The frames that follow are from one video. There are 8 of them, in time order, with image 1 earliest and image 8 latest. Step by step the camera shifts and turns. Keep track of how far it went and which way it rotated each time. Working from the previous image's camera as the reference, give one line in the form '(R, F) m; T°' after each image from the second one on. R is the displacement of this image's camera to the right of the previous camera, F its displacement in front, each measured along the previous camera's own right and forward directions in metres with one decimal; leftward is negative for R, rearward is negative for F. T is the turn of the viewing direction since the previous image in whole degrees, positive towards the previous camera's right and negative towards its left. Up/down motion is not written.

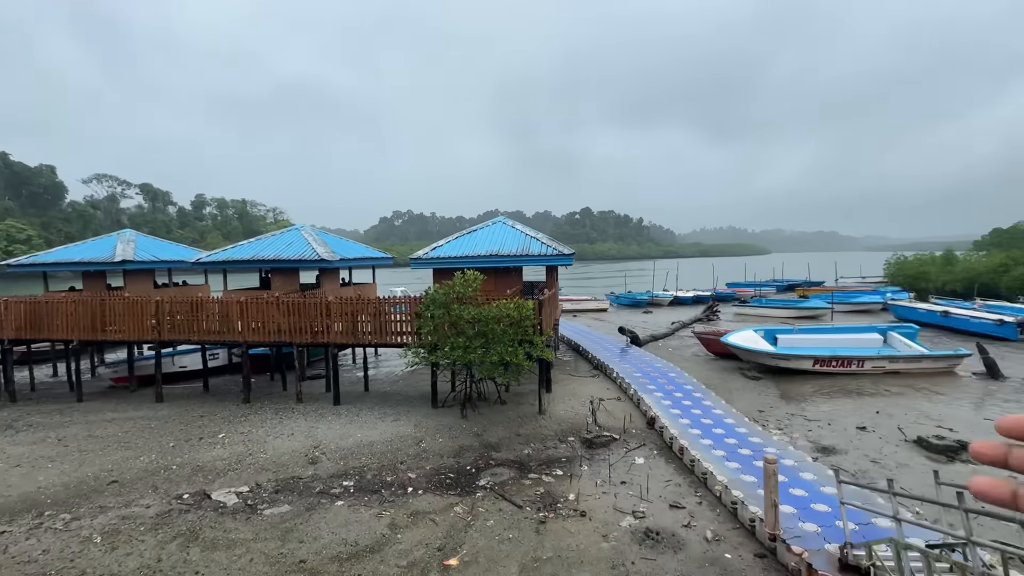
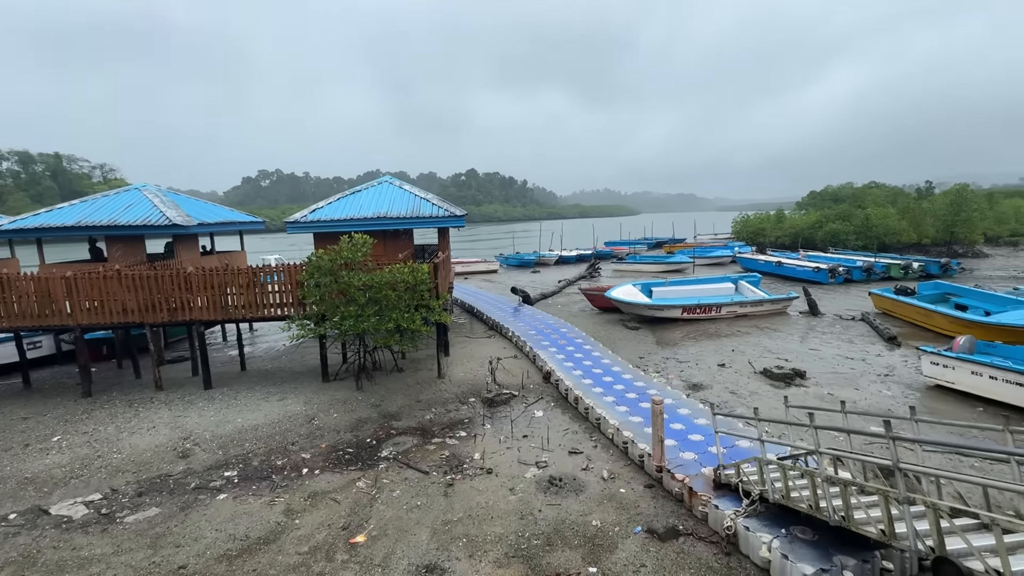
(-0.2, +0.2) m; +13°
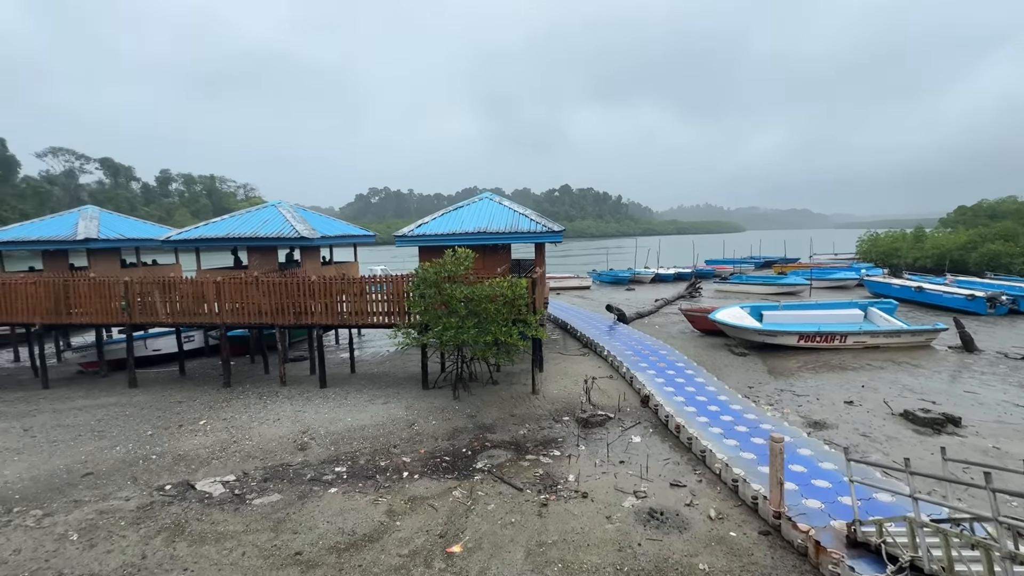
(-0.2, +0.1) m; -11°
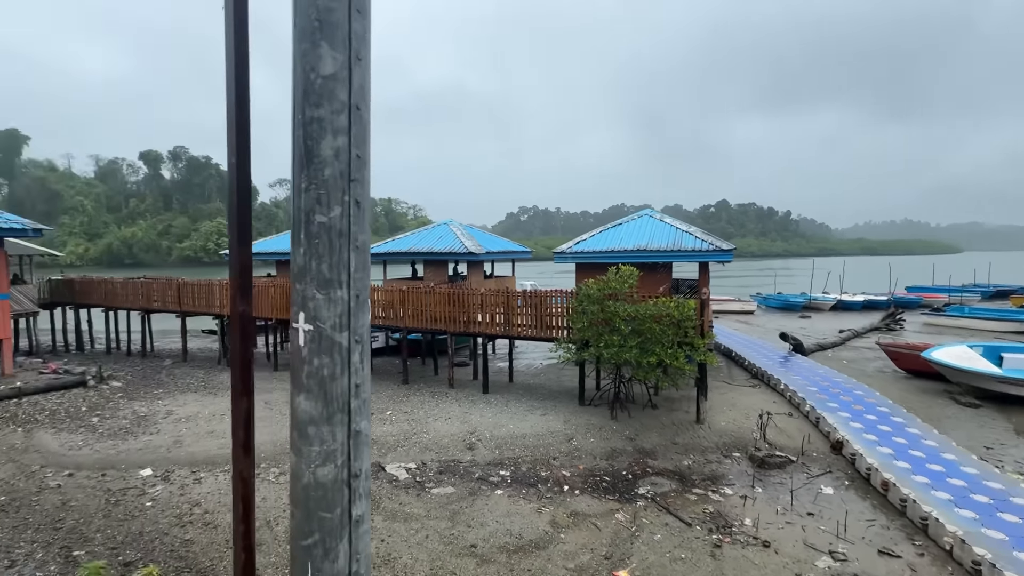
(-0.5, -0.1) m; -17°
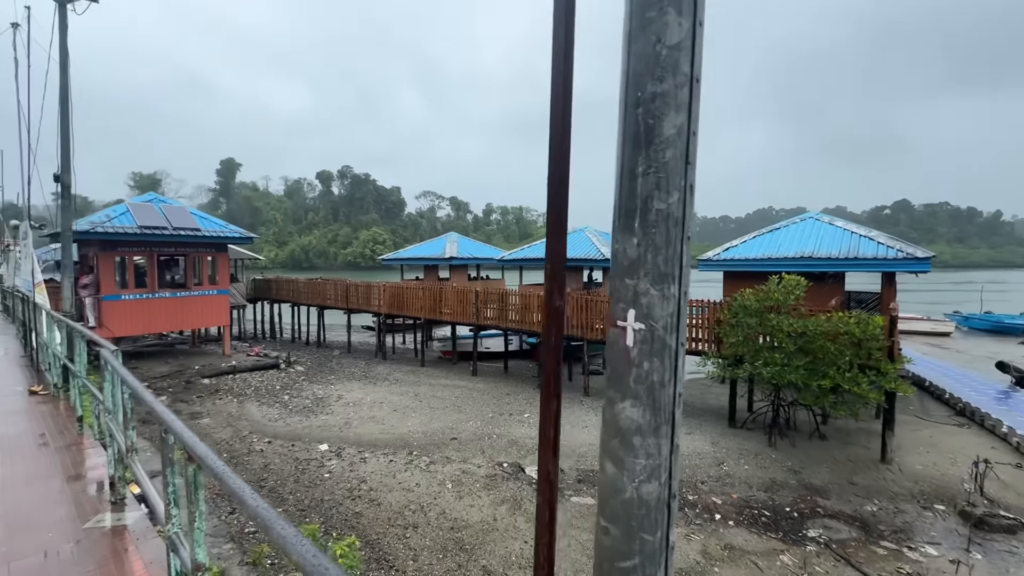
(-0.3, 0.0) m; -15°
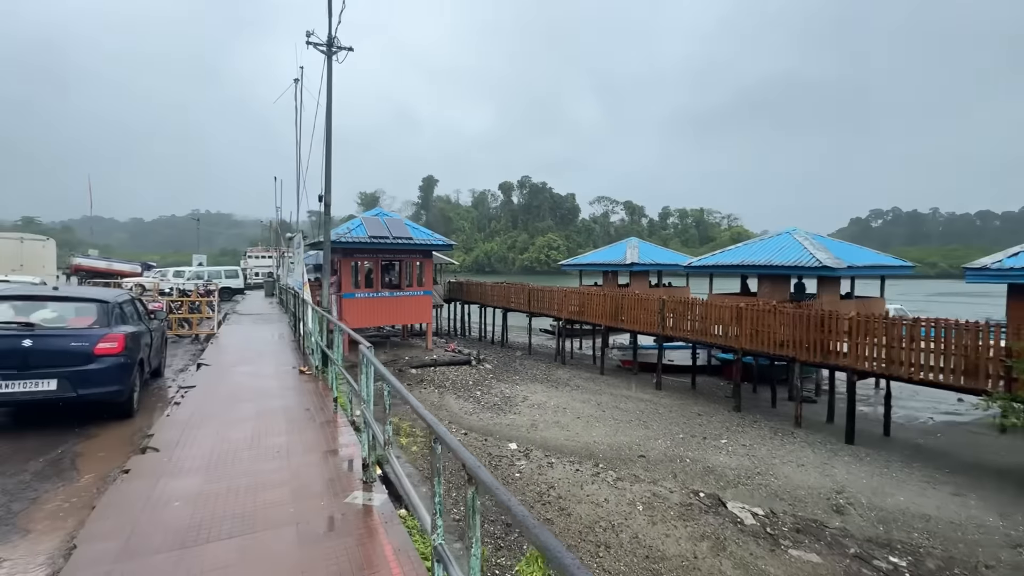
(-0.5, +0.2) m; -21°
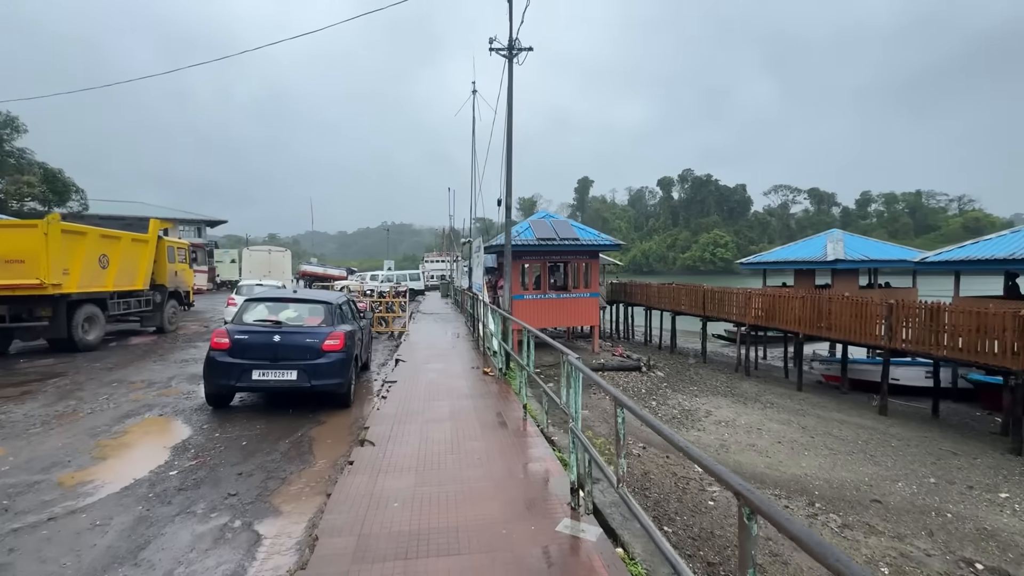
(-0.5, +0.4) m; -19°
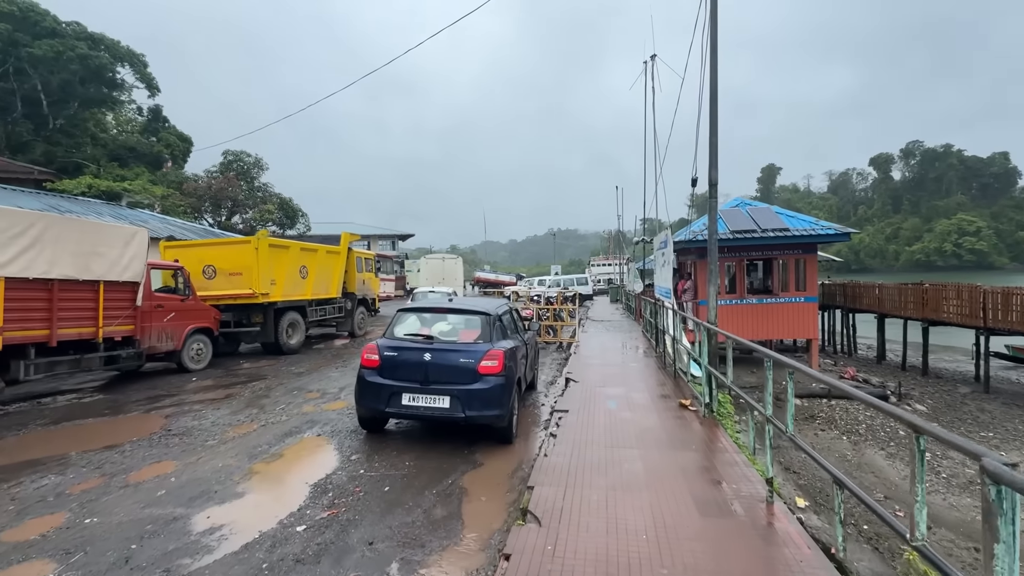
(-0.4, +1.6) m; -20°
